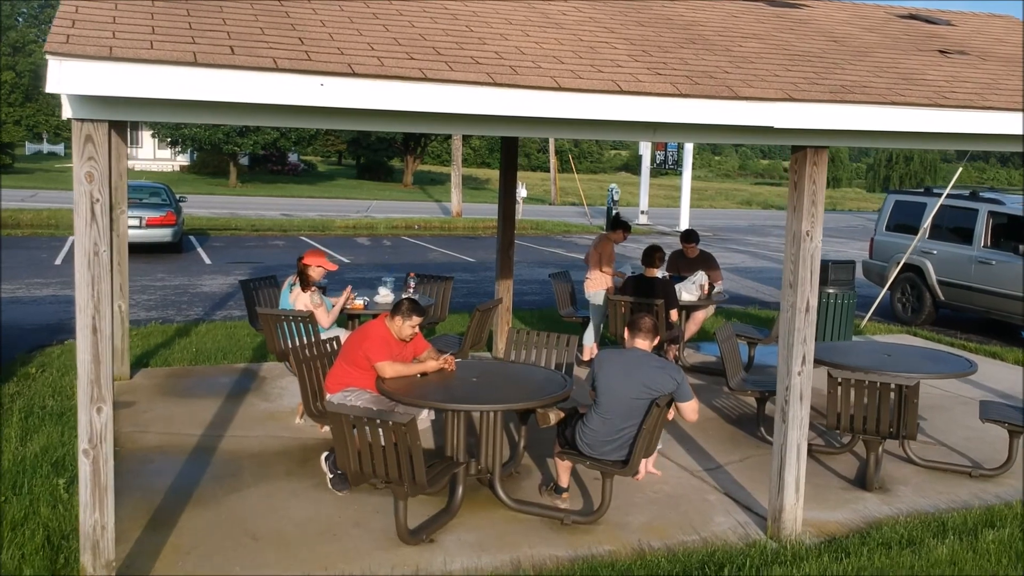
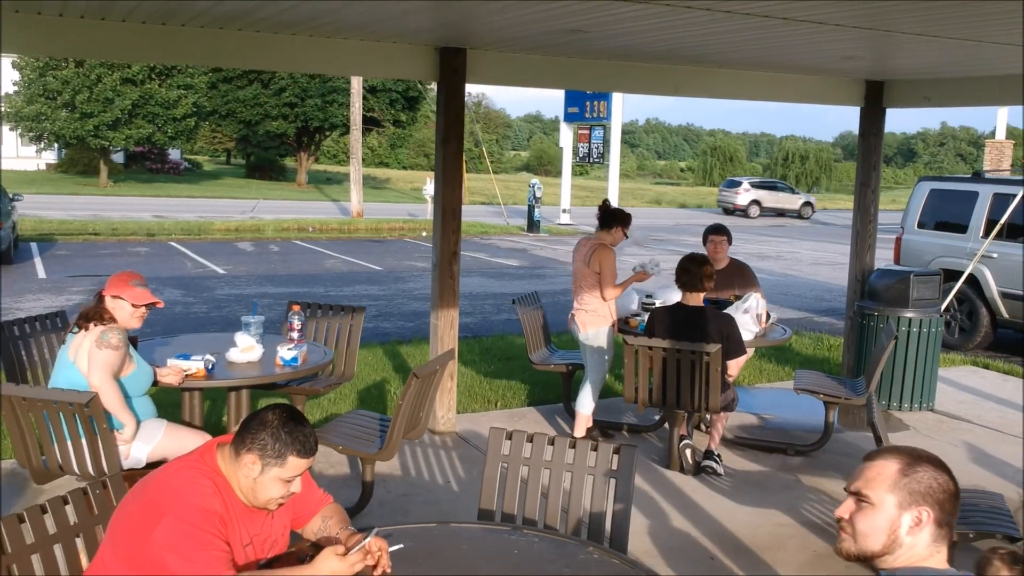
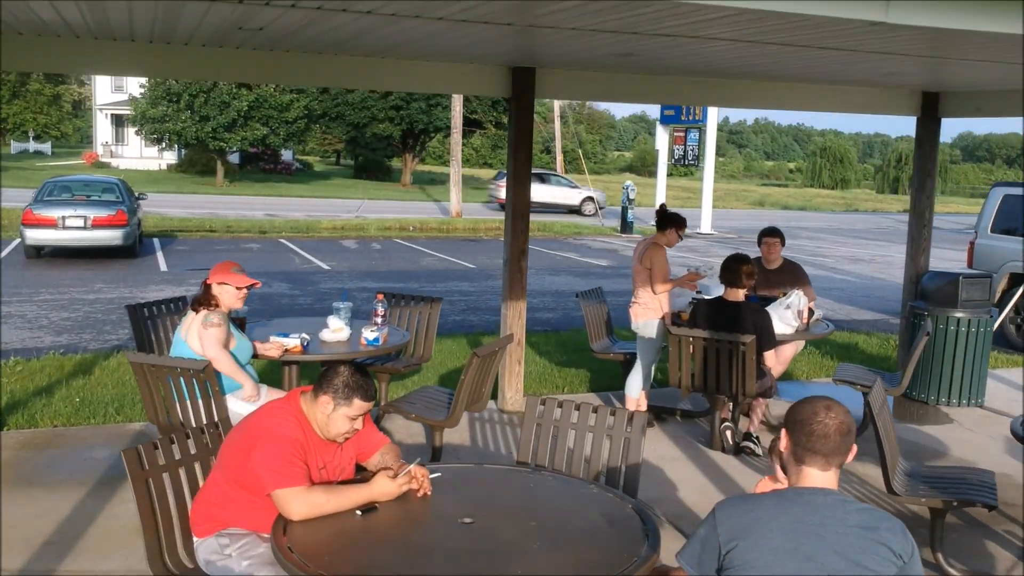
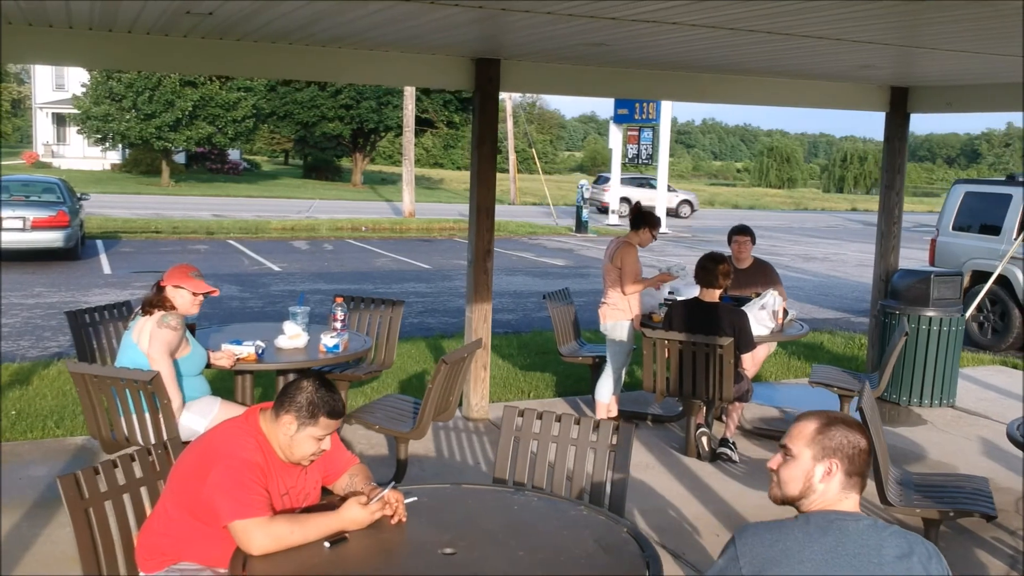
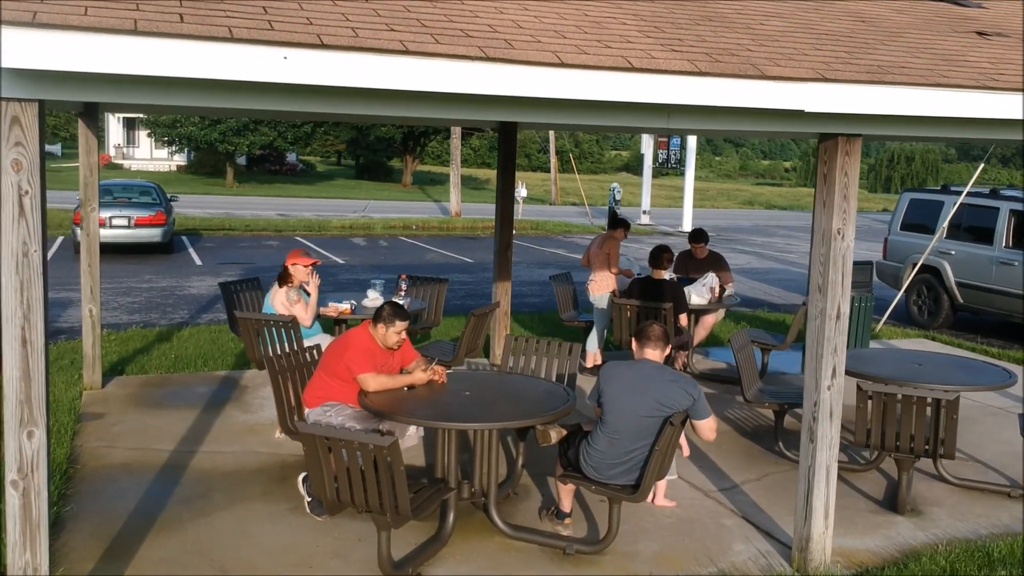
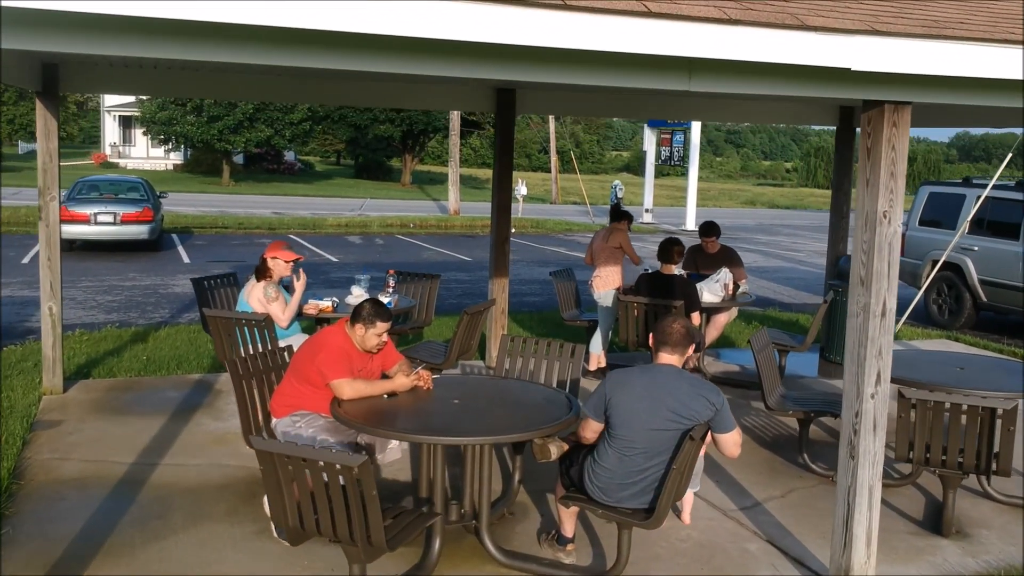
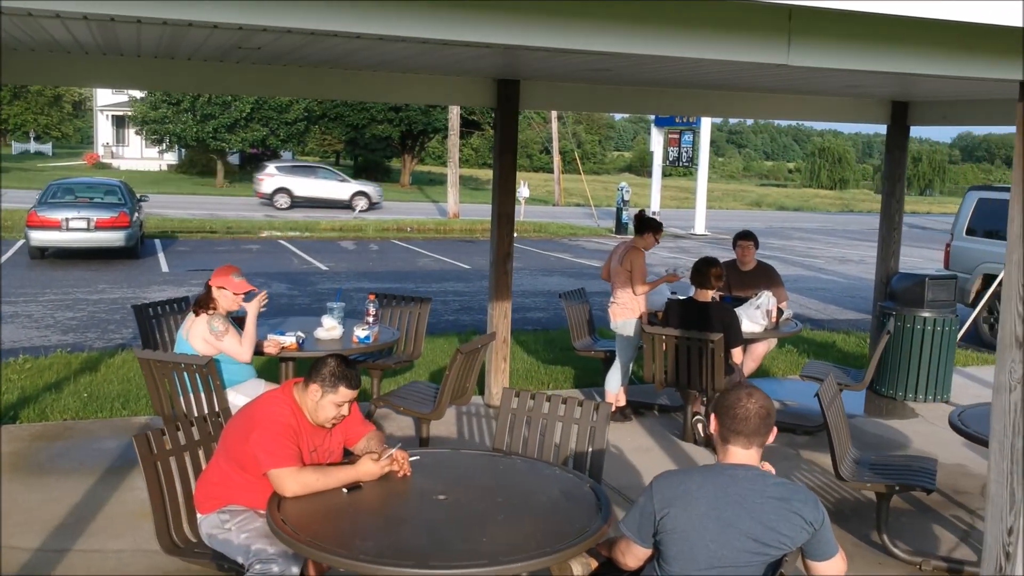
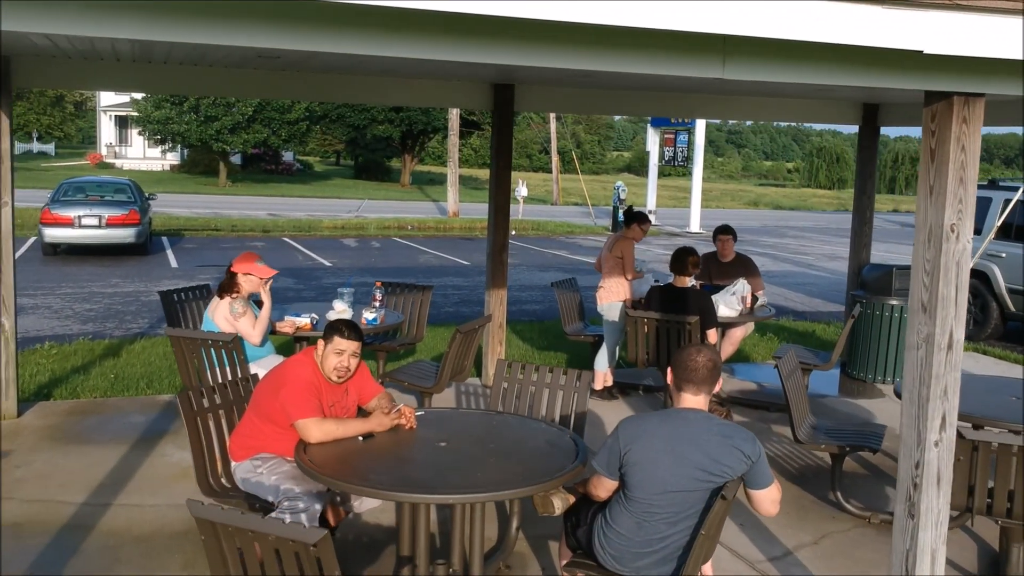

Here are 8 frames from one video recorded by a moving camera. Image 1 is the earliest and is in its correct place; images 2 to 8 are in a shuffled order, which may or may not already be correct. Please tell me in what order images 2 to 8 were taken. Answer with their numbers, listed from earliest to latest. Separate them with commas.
5, 6, 8, 7, 3, 4, 2
